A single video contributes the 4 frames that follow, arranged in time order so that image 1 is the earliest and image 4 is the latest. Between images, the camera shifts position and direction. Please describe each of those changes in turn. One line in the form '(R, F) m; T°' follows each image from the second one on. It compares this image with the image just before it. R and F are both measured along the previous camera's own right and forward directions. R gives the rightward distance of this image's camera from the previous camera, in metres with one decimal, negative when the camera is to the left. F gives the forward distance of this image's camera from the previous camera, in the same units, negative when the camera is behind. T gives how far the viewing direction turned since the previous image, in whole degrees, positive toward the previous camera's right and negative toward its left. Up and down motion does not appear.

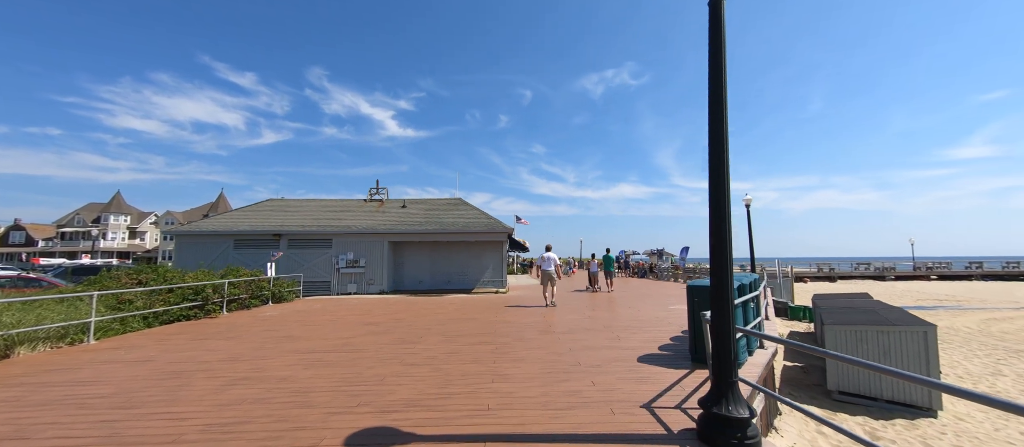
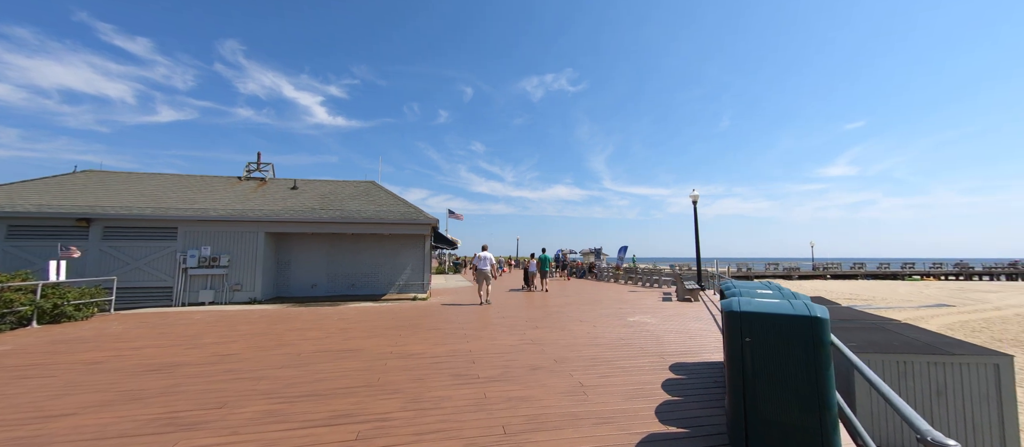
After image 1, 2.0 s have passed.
(+0.4, +2.7) m; +10°
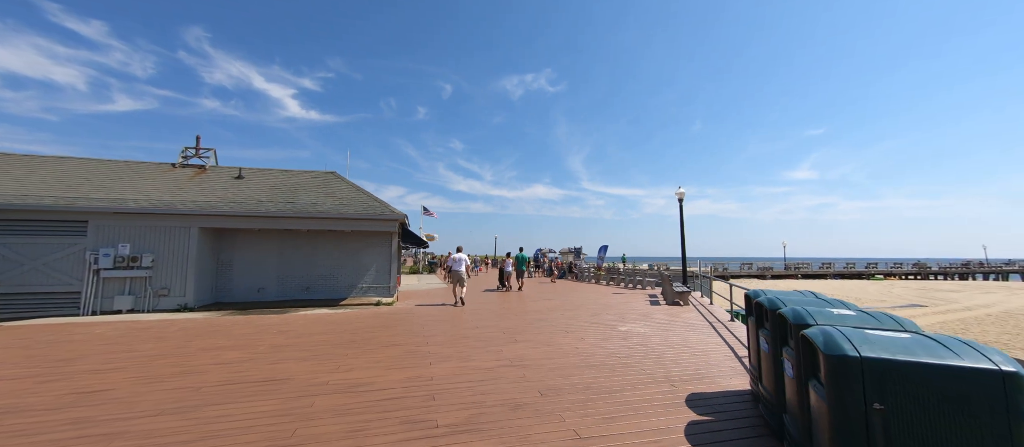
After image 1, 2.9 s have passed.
(0.0, +1.1) m; +3°
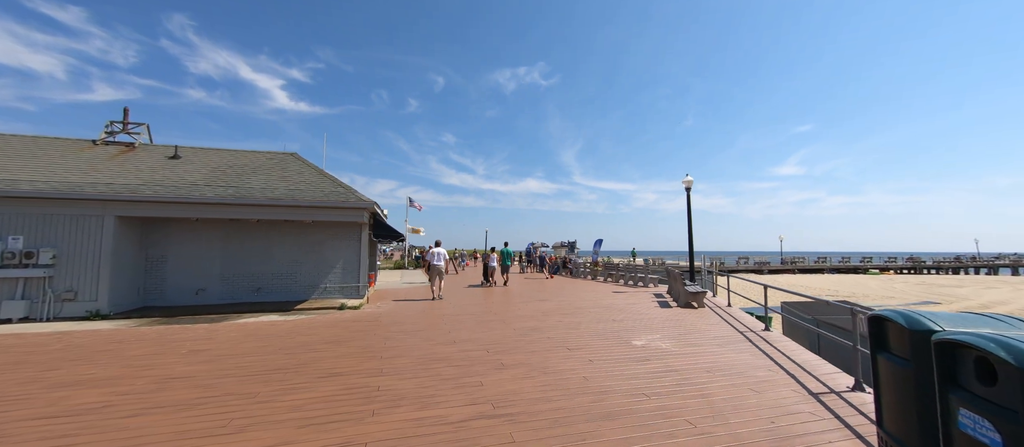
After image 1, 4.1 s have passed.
(+0.1, +1.6) m; +1°
